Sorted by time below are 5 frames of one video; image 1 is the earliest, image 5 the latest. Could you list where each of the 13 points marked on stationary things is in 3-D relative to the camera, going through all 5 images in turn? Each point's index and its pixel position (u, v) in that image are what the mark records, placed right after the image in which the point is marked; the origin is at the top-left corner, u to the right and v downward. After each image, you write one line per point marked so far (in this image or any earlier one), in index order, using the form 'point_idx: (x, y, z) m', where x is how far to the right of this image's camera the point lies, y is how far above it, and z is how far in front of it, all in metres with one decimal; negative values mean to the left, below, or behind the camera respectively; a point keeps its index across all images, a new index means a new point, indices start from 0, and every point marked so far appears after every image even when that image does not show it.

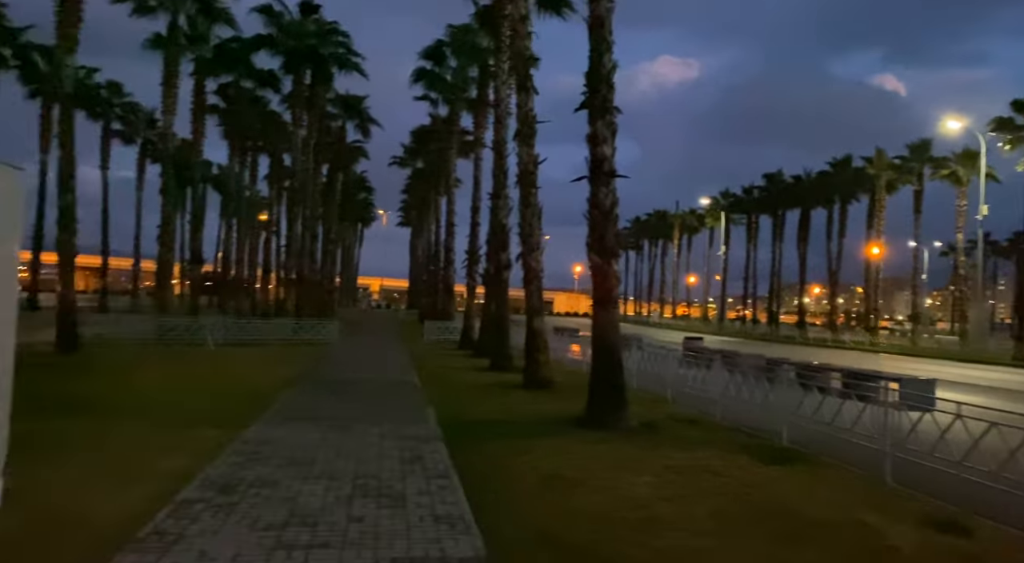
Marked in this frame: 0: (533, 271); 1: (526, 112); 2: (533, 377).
0: (+0.5, +0.3, +18.0) m
1: (+0.4, +4.6, +18.3) m
2: (+0.5, -2.5, +17.9) m
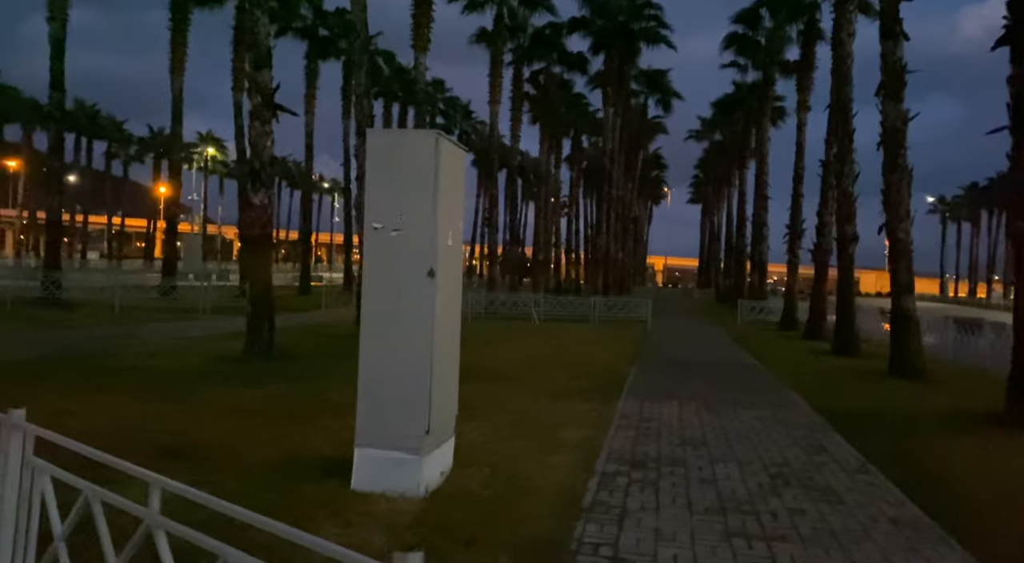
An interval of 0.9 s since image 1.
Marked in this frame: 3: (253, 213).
0: (+8.9, +0.8, +15.5) m
1: (+8.9, +5.2, +15.8) m
2: (+8.9, -1.9, +15.6) m
3: (-5.7, +1.5, +15.6) m
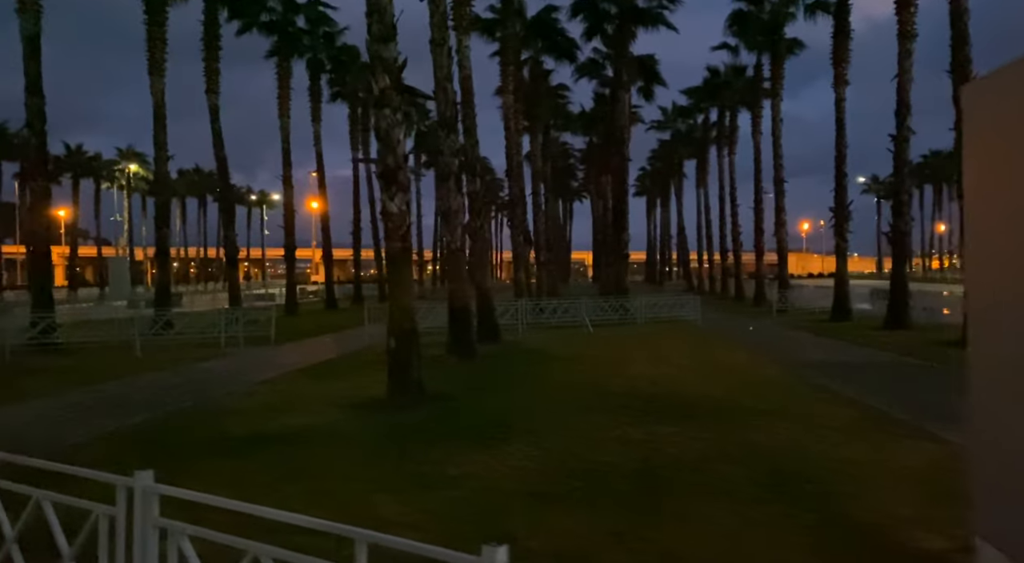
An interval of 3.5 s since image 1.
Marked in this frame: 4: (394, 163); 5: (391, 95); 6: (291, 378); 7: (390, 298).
0: (+12.3, +1.3, +13.7) m
1: (+12.0, +5.6, +14.0) m
2: (+12.5, -1.5, +13.8) m
3: (-2.2, +1.0, +12.3) m
4: (-2.1, +2.1, +12.3) m
5: (-2.2, +3.4, +12.3) m
6: (-5.3, -2.3, +16.4) m
7: (-2.2, -0.3, +12.5) m
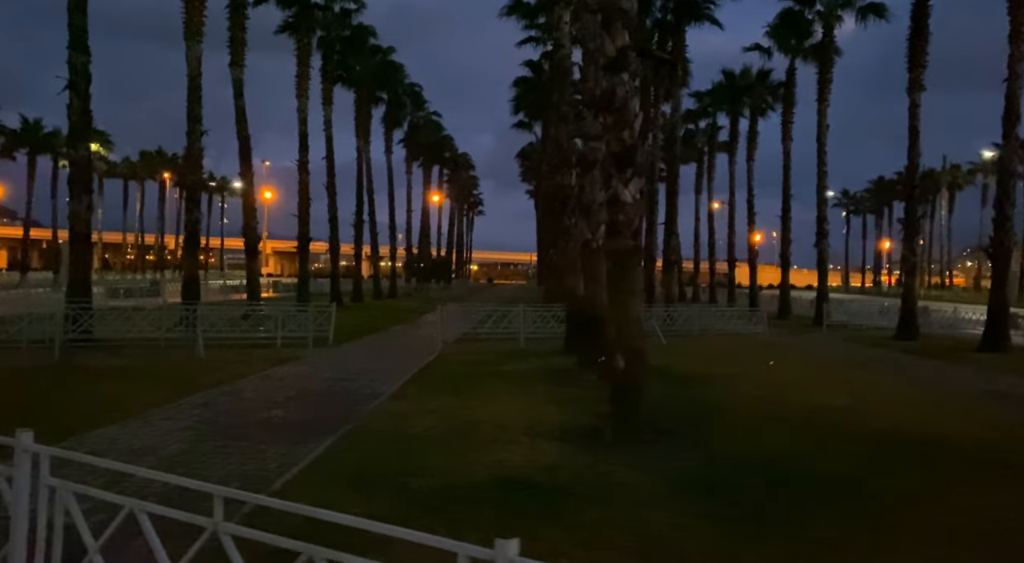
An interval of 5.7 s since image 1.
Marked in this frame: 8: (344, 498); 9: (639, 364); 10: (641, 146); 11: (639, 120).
0: (+16.0, +0.7, +12.6) m
1: (+15.8, +5.0, +12.8) m
2: (+16.1, -2.1, +12.6) m
3: (+1.7, +1.0, +10.0) m
4: (+1.8, +2.1, +10.1) m
5: (+1.7, +3.3, +10.0) m
6: (-1.9, -2.3, +13.9) m
7: (+1.5, -0.4, +10.3) m
8: (-1.8, -2.3, +7.4) m
9: (+1.9, -1.2, +10.2) m
10: (+1.9, +2.0, +10.2) m
11: (+1.9, +2.4, +10.3) m
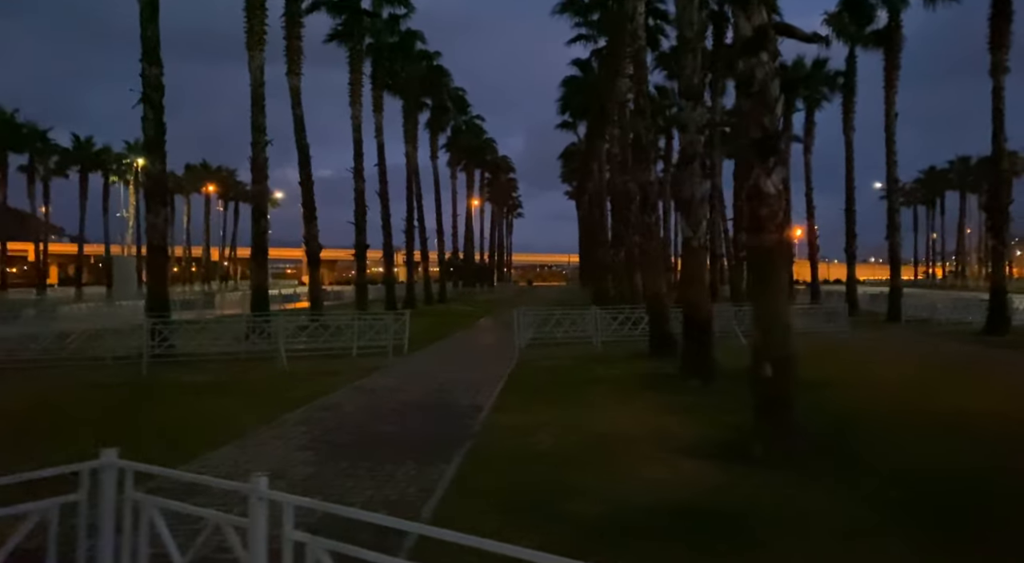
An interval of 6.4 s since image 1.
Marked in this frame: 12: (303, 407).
0: (+17.9, +1.1, +11.0) m
1: (+17.6, +5.4, +11.3) m
2: (+18.0, -1.7, +11.1) m
3: (+3.4, +1.0, +9.2) m
4: (+3.5, +2.1, +9.2) m
5: (+3.5, +3.3, +9.2) m
6: (+0.2, -2.4, +13.2) m
7: (+3.4, -0.4, +9.4) m
8: (-0.1, -2.4, +6.7) m
9: (+3.7, -1.1, +9.3) m
10: (+3.7, +2.0, +9.3) m
11: (+3.7, +2.4, +9.4) m
12: (-3.9, -2.3, +12.5) m
